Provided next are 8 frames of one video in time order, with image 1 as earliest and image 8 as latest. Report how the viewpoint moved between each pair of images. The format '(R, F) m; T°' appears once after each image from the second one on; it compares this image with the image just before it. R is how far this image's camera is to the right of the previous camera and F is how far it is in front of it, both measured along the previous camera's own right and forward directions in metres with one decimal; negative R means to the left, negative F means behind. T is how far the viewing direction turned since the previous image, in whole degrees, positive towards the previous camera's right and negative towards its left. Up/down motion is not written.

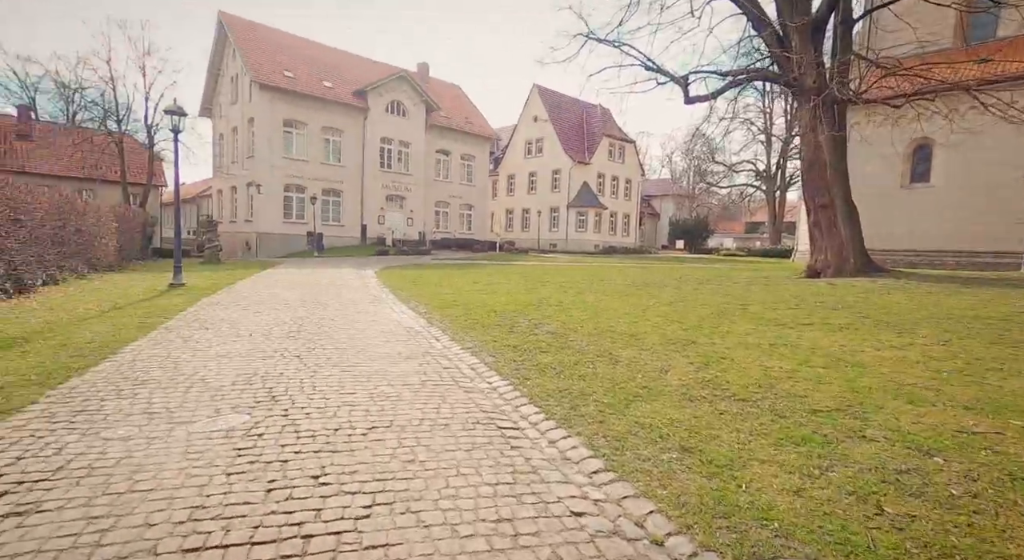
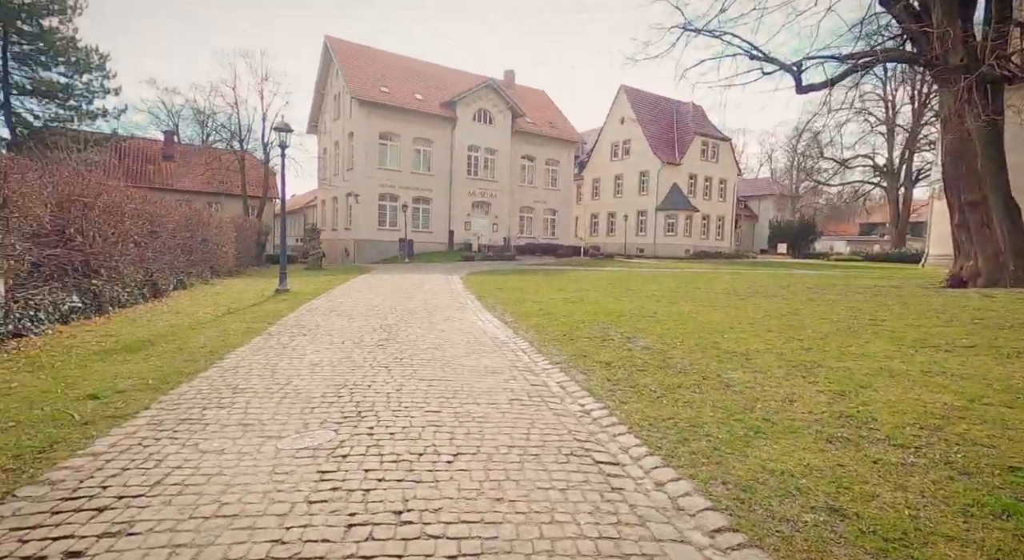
(-0.1, +0.4) m; -8°
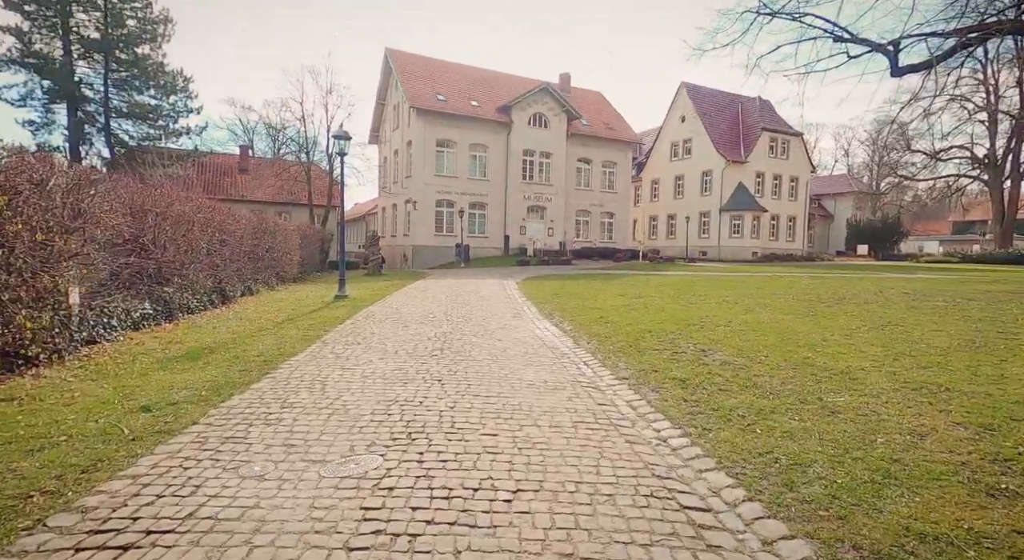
(-0.1, +0.6) m; -6°
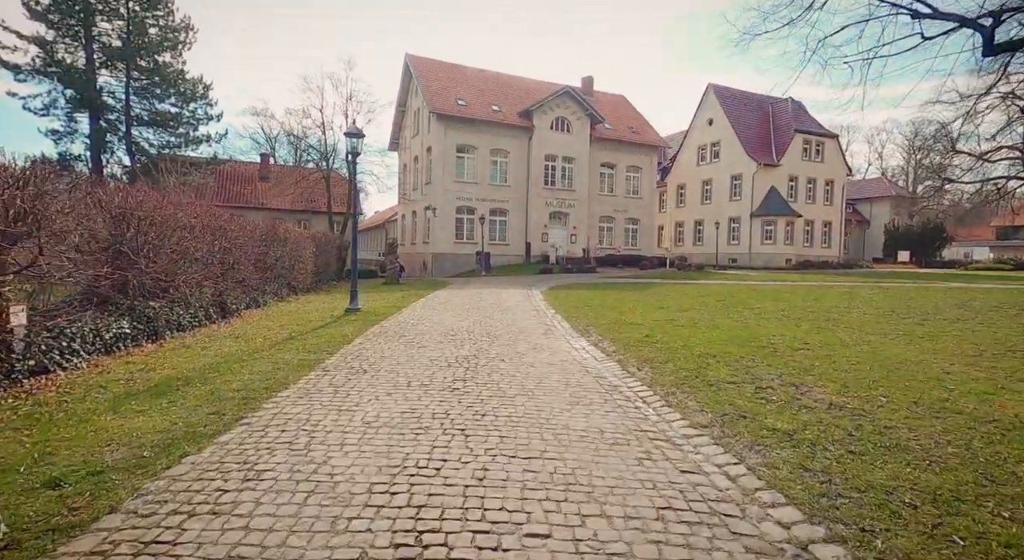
(-0.2, +1.5) m; -2°
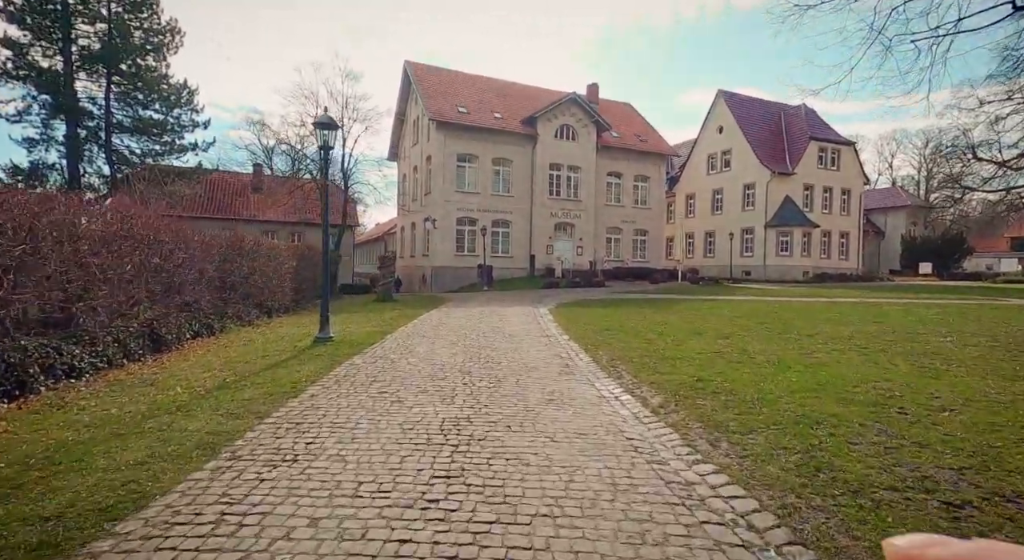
(-0.1, +2.6) m; 0°
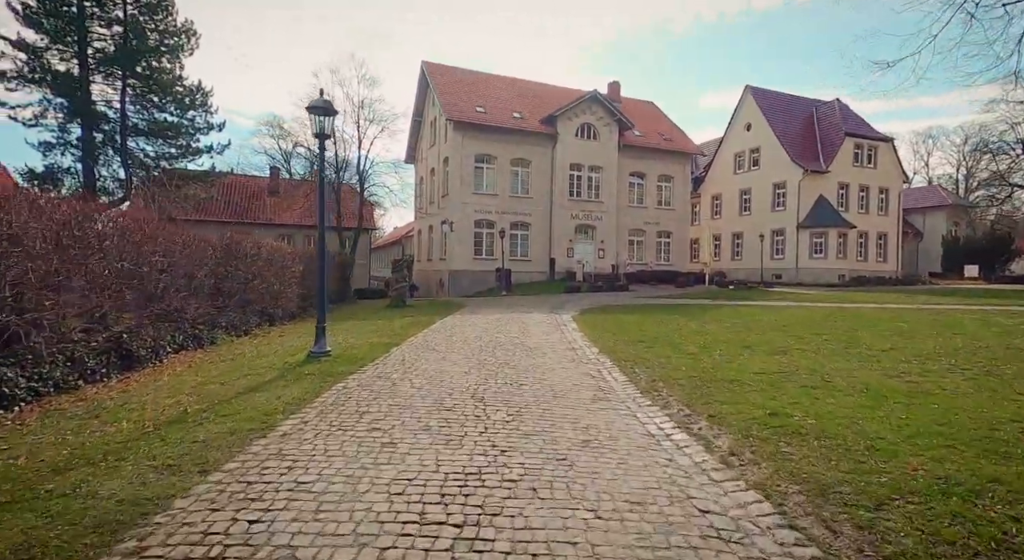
(-0.1, +1.6) m; -2°
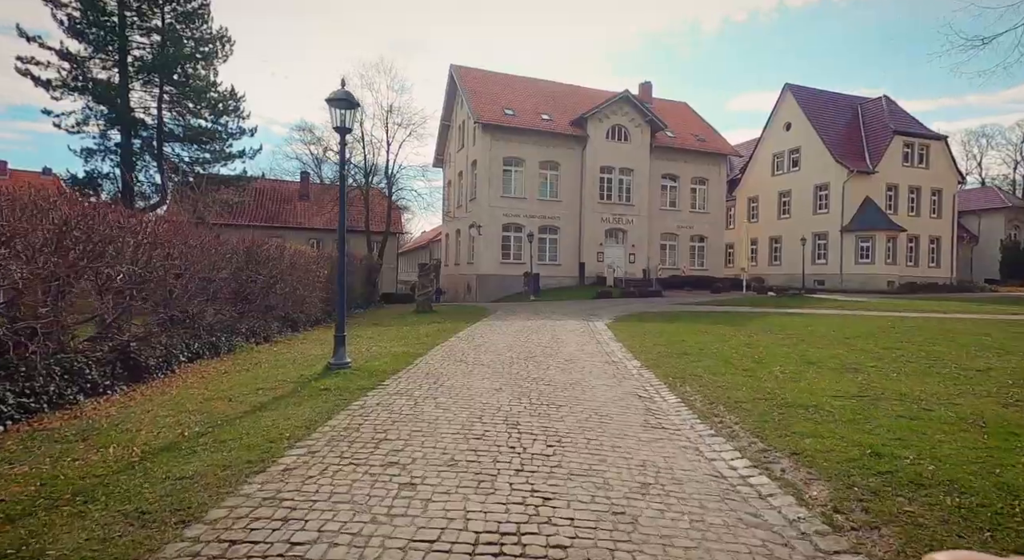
(-0.1, +1.0) m; -3°
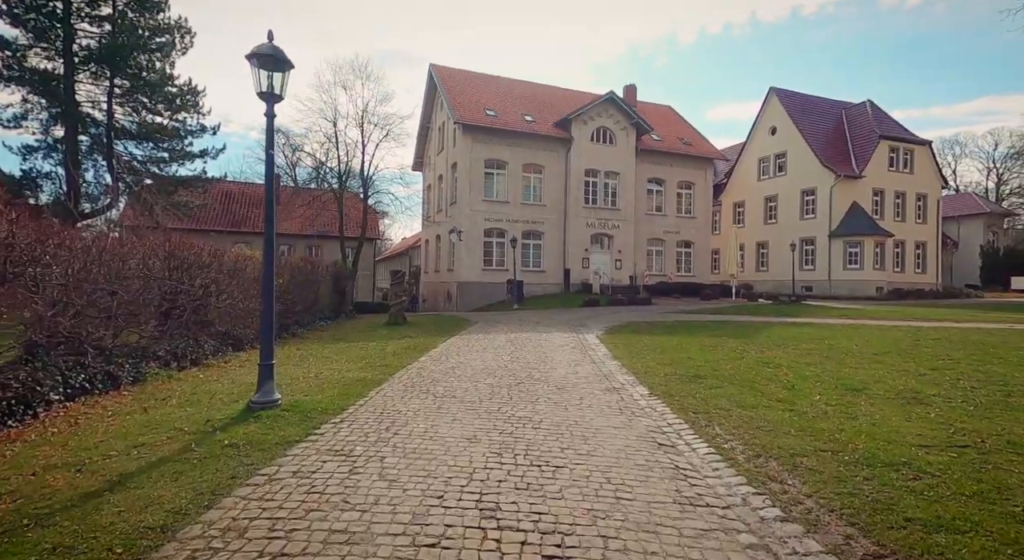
(+0.1, +2.1) m; +2°
